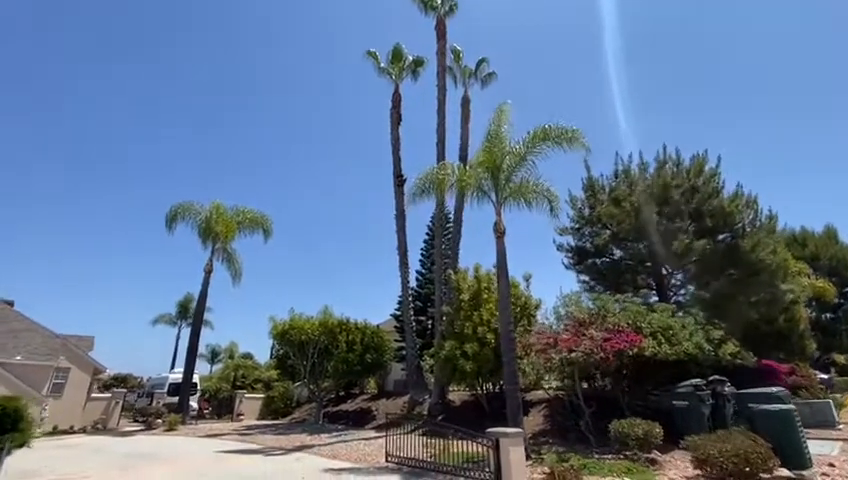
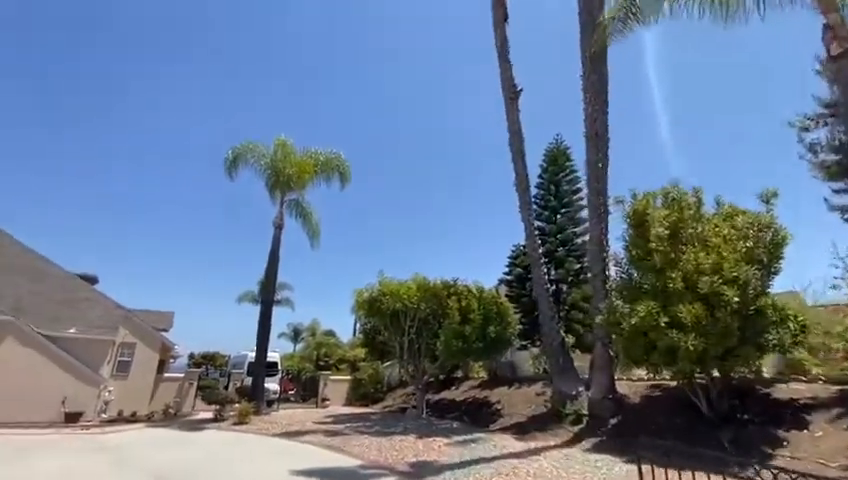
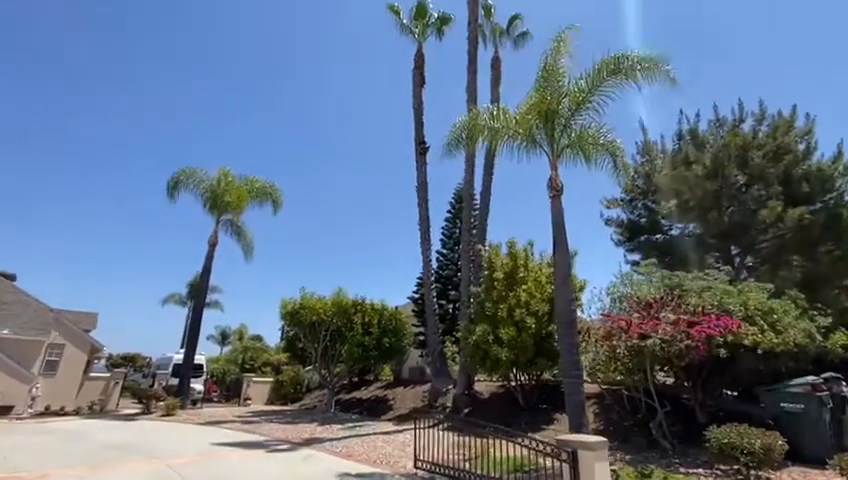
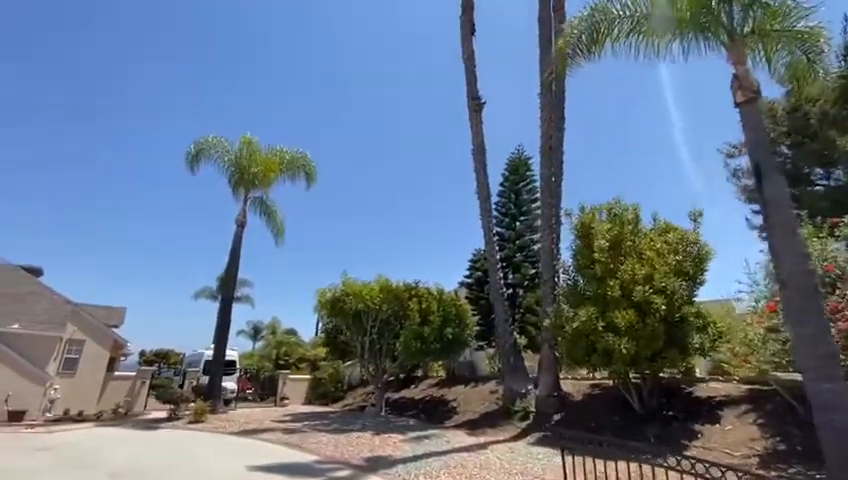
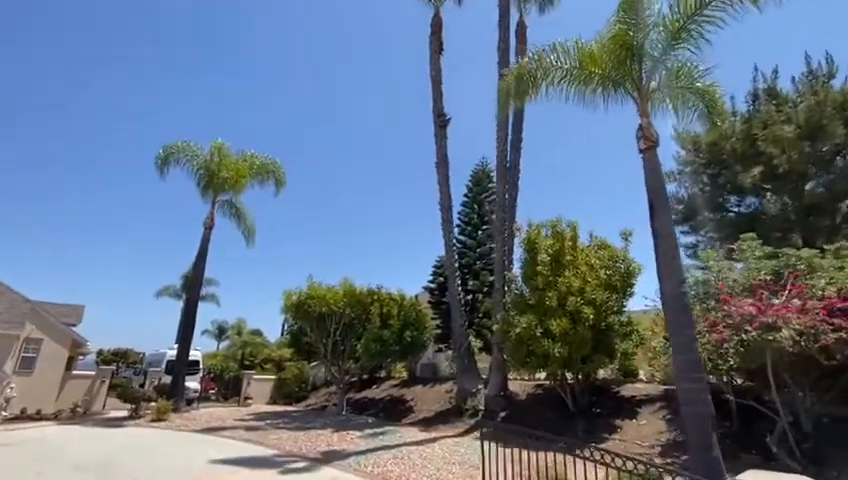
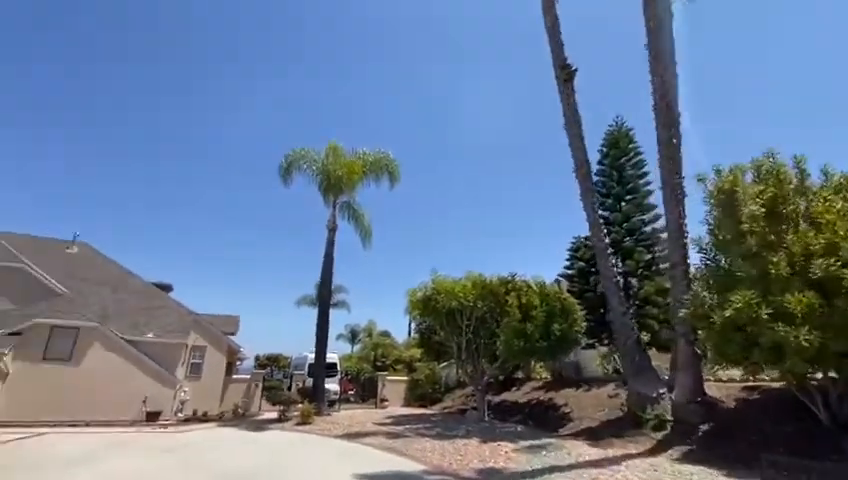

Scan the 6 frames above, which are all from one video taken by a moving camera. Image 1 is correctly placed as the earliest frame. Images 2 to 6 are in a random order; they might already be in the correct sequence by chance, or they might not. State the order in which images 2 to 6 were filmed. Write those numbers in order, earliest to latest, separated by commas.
3, 5, 4, 2, 6
